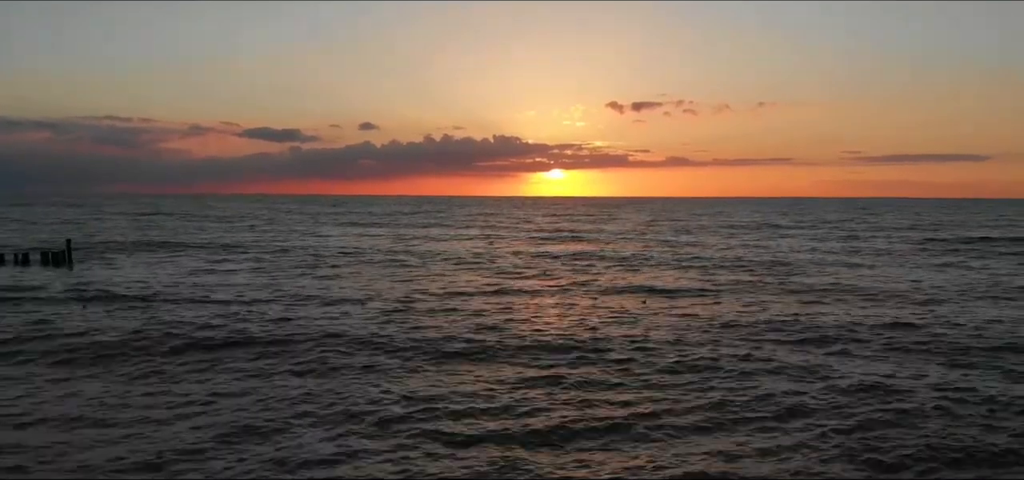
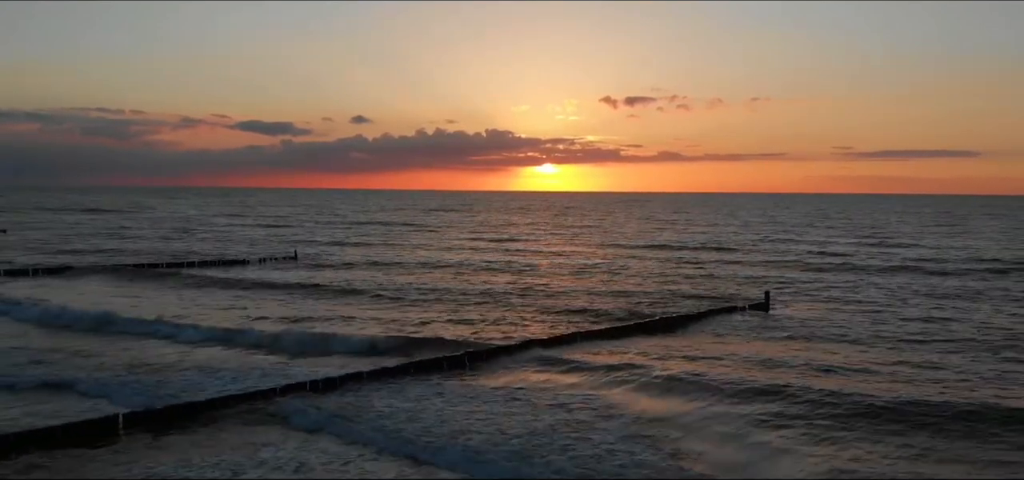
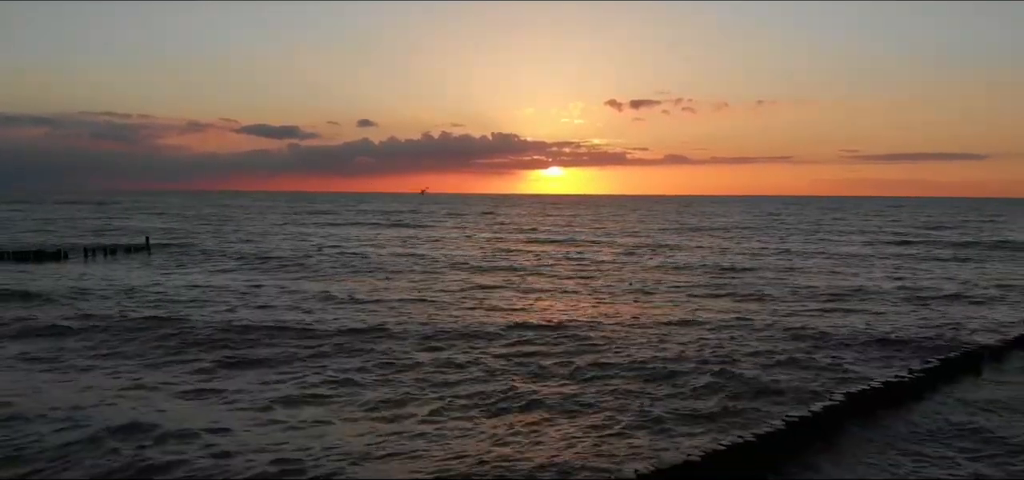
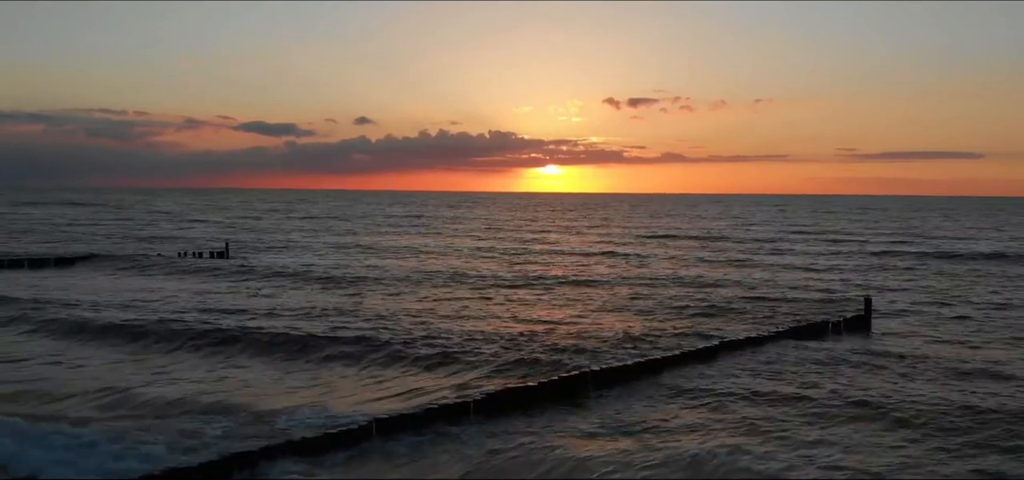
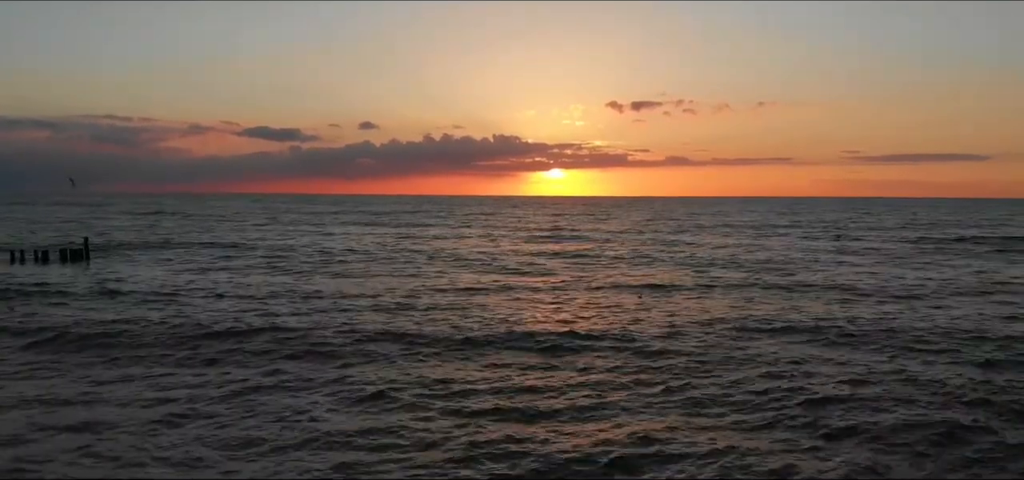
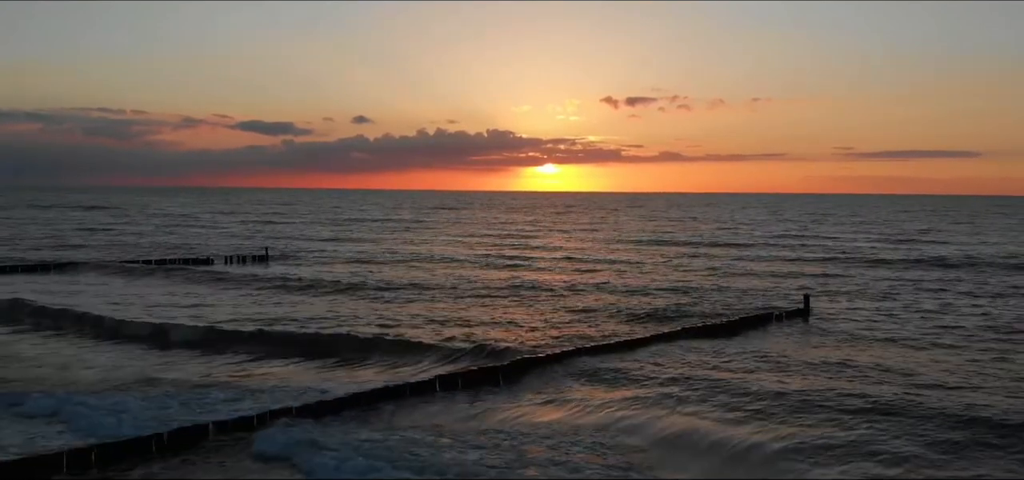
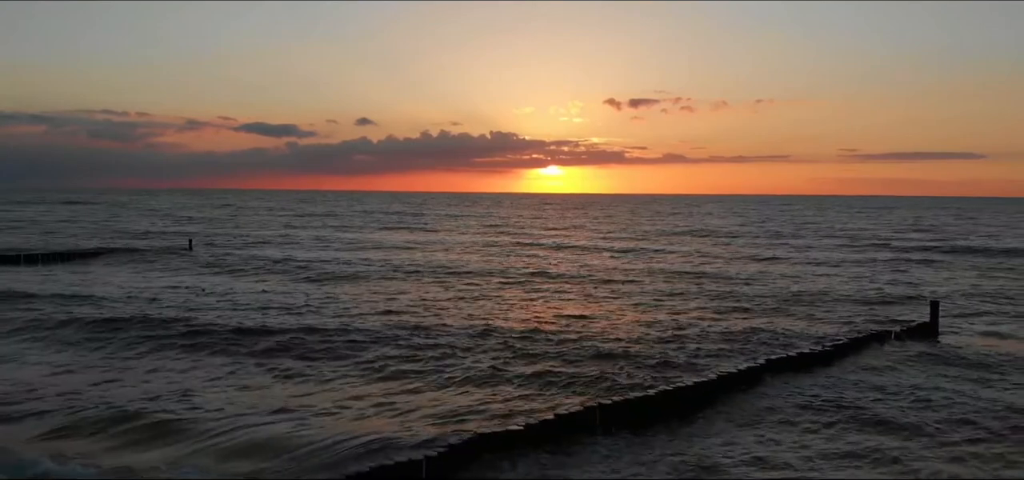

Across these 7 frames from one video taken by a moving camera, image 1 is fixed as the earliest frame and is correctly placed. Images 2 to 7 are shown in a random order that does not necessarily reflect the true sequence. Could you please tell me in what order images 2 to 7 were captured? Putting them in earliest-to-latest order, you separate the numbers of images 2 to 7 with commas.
5, 3, 7, 4, 6, 2
